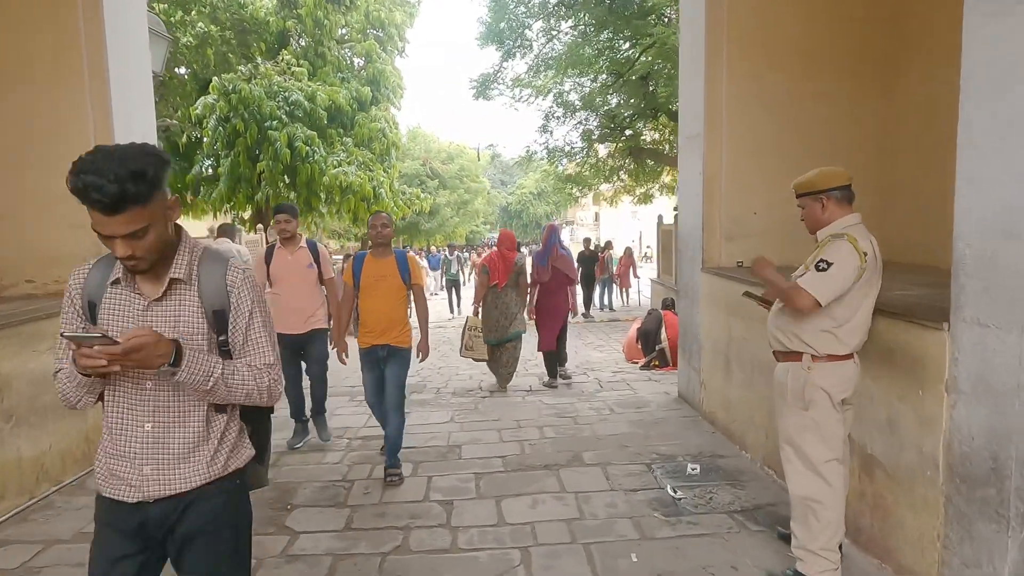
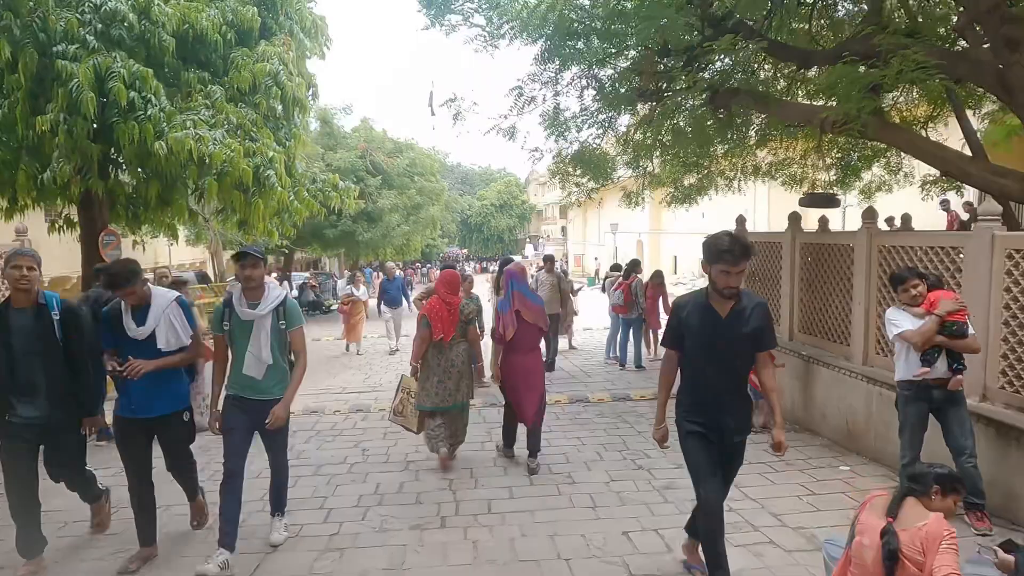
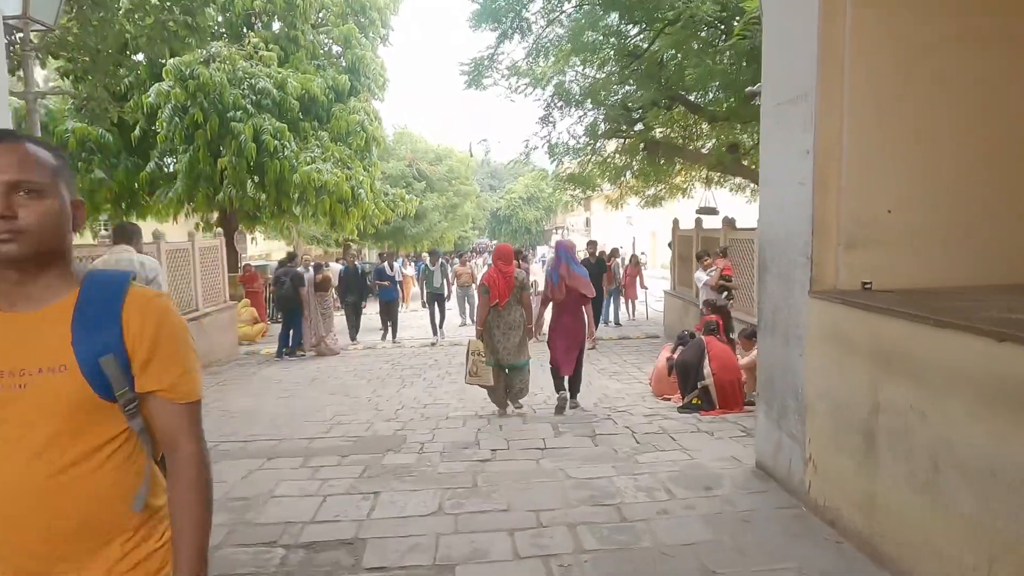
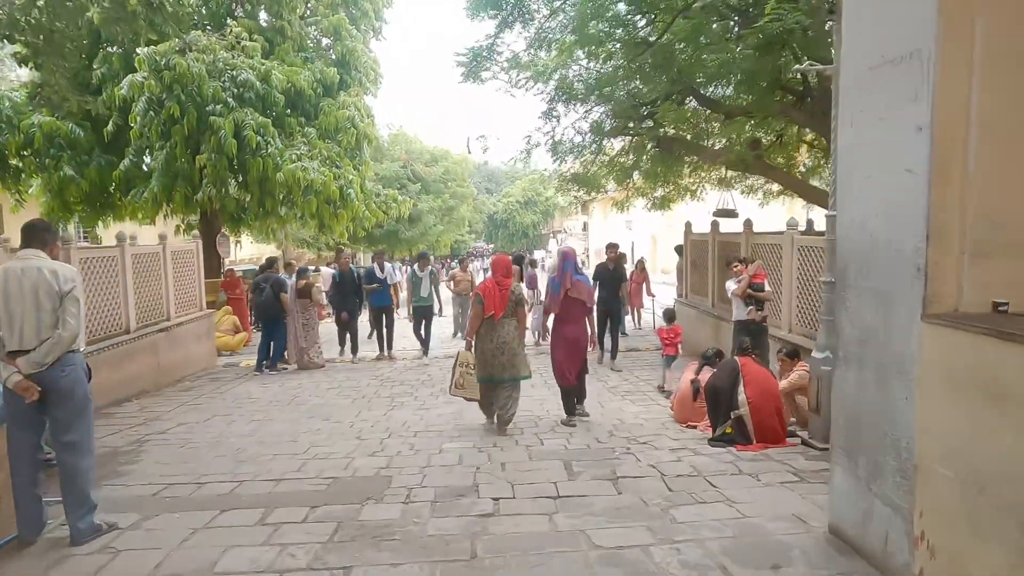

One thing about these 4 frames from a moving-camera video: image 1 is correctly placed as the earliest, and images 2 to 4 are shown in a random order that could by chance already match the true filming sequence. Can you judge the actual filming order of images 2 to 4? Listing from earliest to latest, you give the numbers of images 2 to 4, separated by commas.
3, 4, 2
